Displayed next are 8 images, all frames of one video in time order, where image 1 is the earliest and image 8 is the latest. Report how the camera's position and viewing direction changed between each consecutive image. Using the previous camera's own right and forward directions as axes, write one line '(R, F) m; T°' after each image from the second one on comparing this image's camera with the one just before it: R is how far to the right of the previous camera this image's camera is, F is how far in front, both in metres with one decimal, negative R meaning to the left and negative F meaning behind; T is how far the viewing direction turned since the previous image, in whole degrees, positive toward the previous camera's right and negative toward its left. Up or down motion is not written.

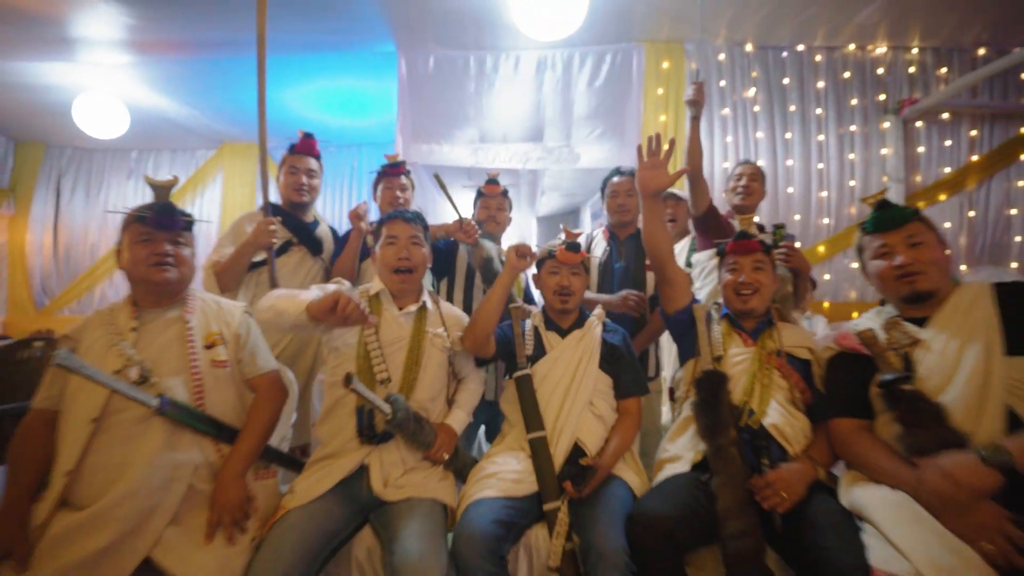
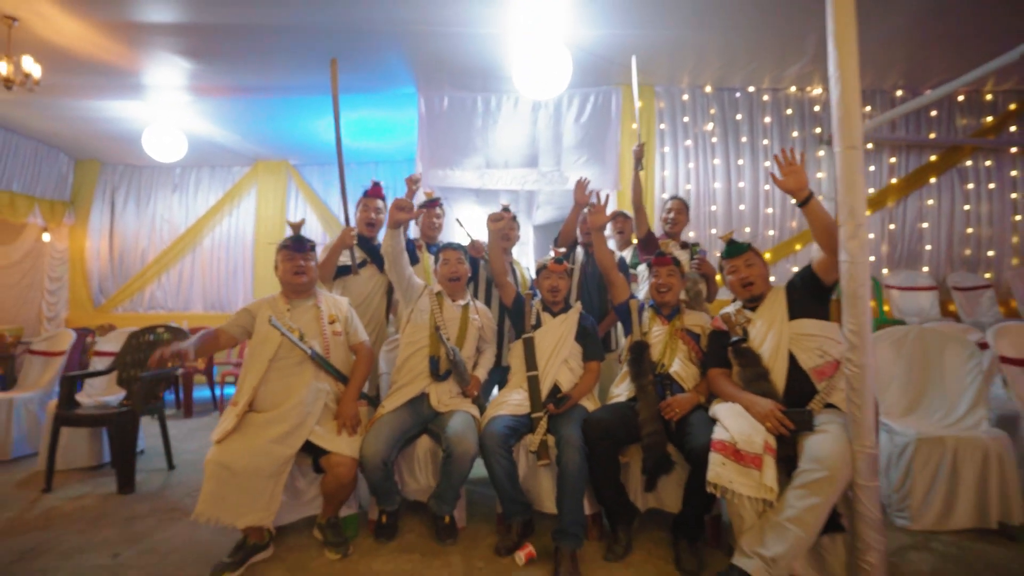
(0.0, -0.9) m; 0°
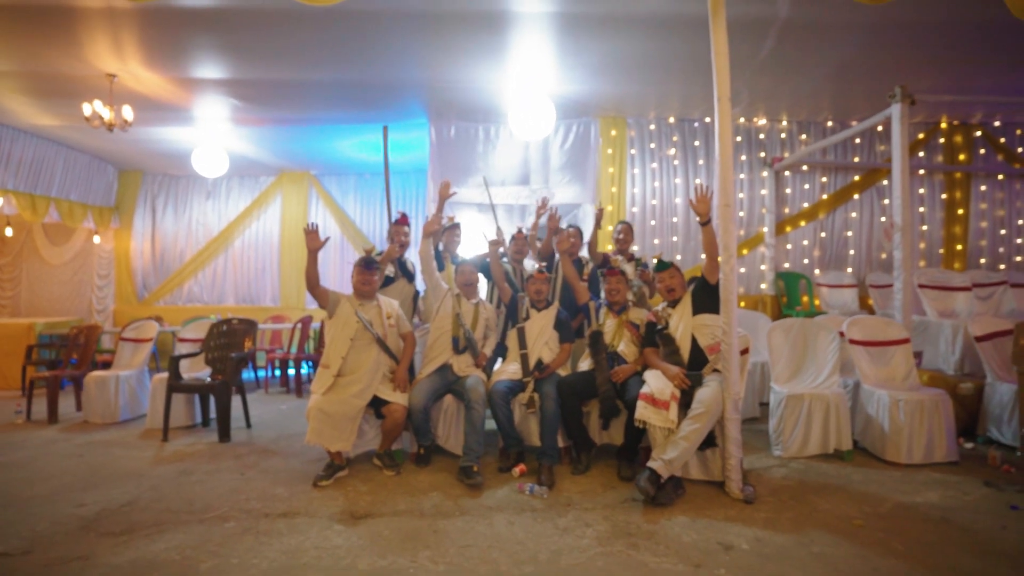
(0.0, -1.1) m; +1°
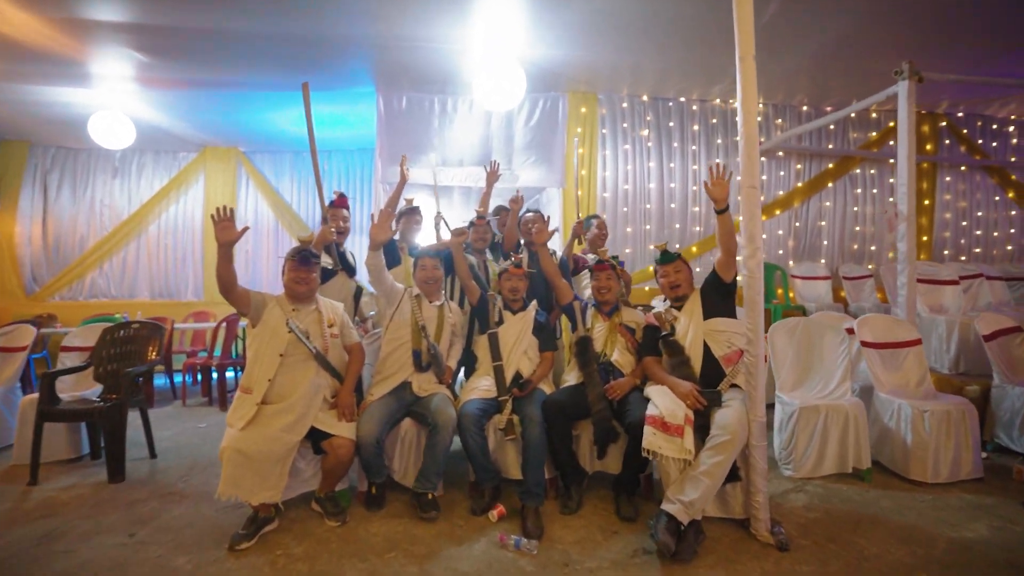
(-0.1, +0.7) m; +6°
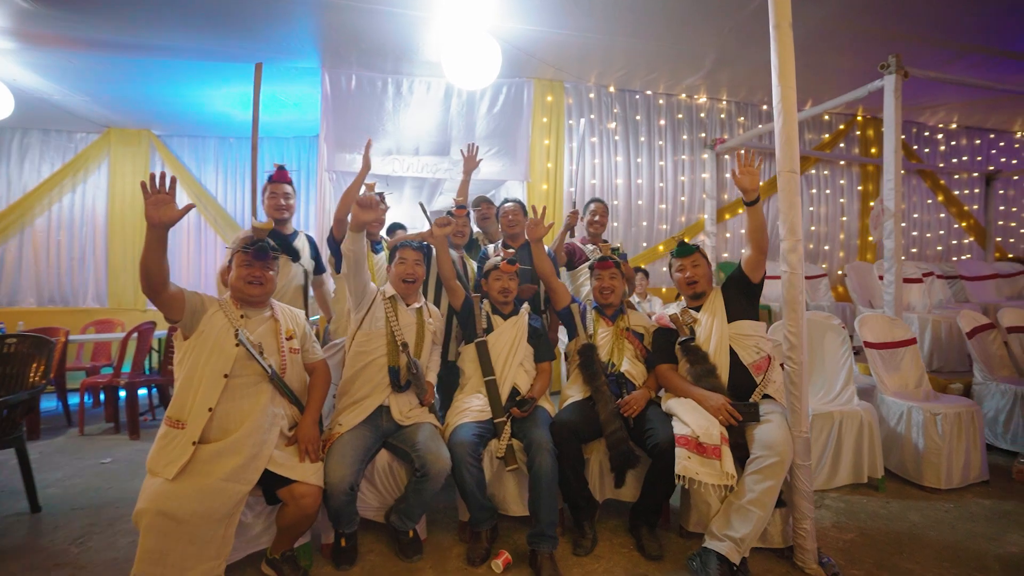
(-0.3, +0.5) m; +8°
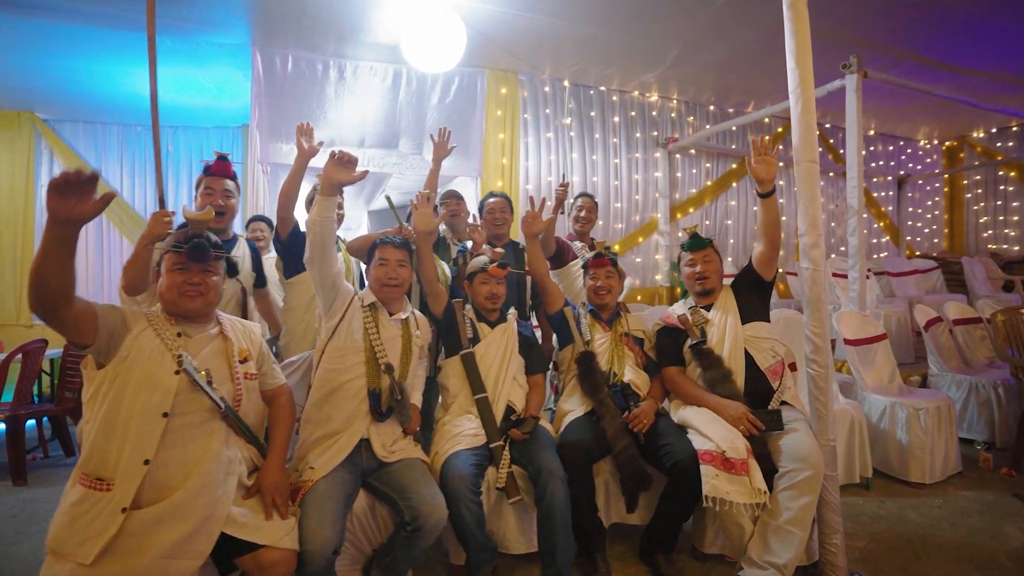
(-0.3, +0.3) m; +8°
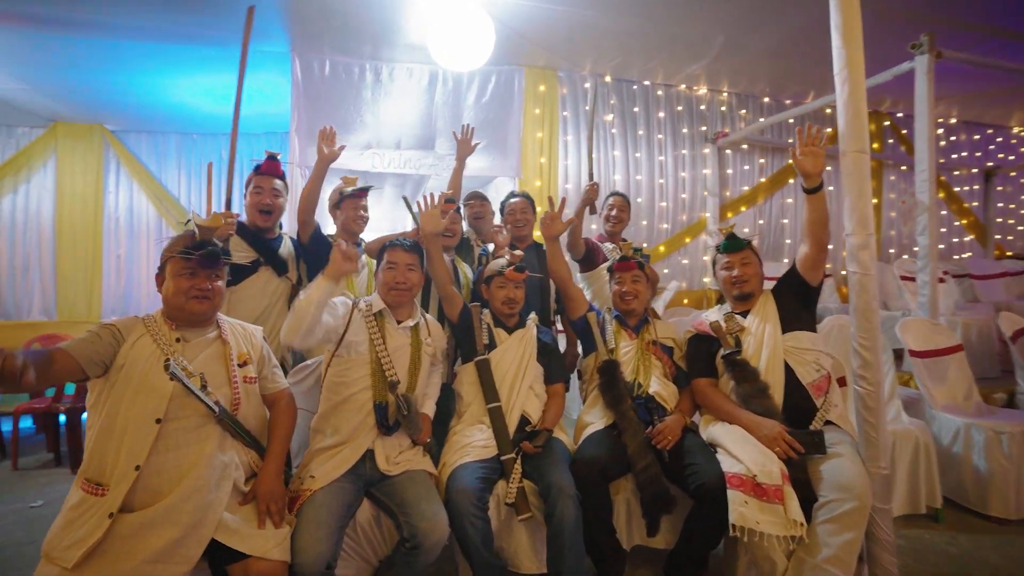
(+0.2, +0.1) m; -6°
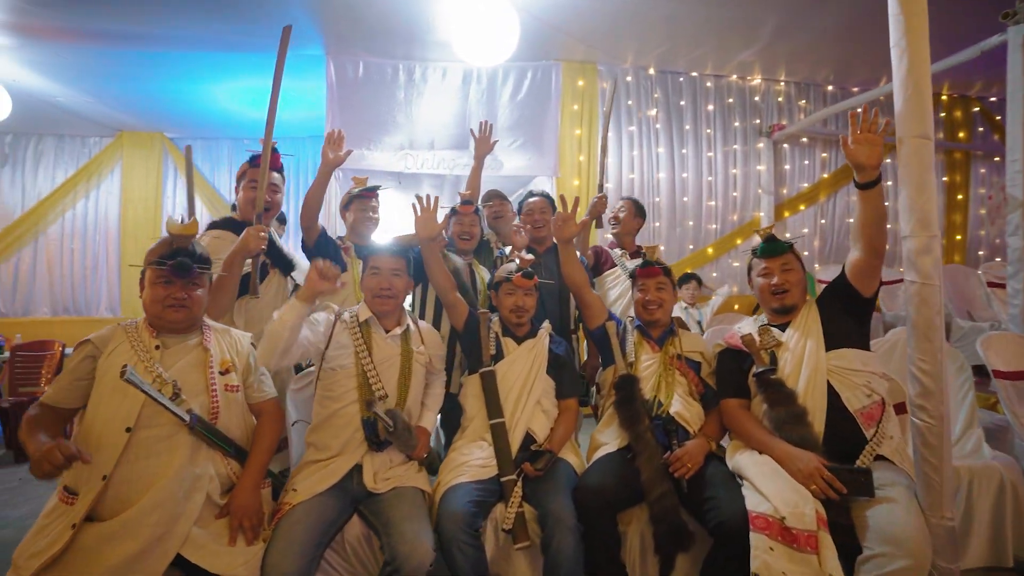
(+0.2, +0.2) m; -6°
